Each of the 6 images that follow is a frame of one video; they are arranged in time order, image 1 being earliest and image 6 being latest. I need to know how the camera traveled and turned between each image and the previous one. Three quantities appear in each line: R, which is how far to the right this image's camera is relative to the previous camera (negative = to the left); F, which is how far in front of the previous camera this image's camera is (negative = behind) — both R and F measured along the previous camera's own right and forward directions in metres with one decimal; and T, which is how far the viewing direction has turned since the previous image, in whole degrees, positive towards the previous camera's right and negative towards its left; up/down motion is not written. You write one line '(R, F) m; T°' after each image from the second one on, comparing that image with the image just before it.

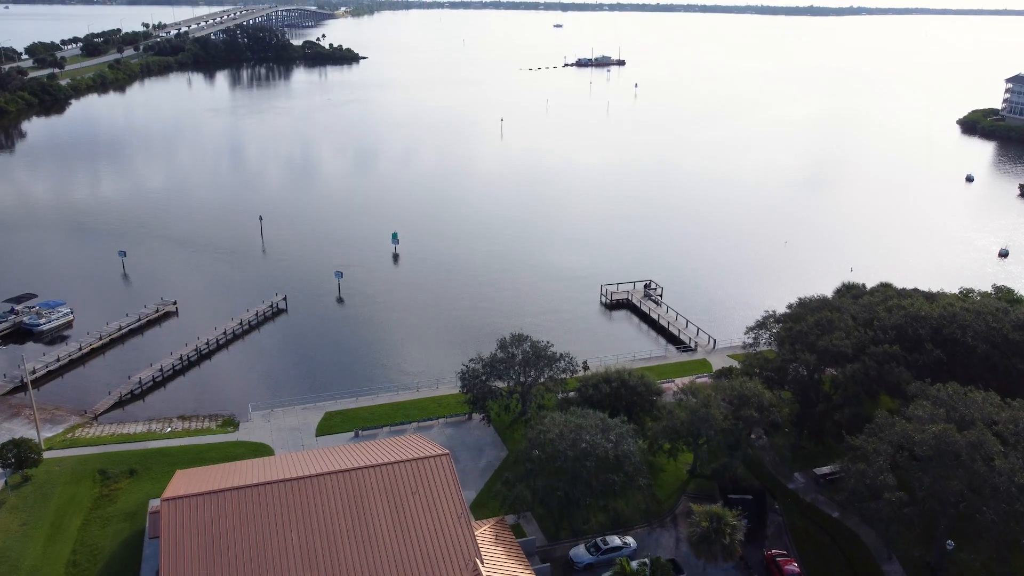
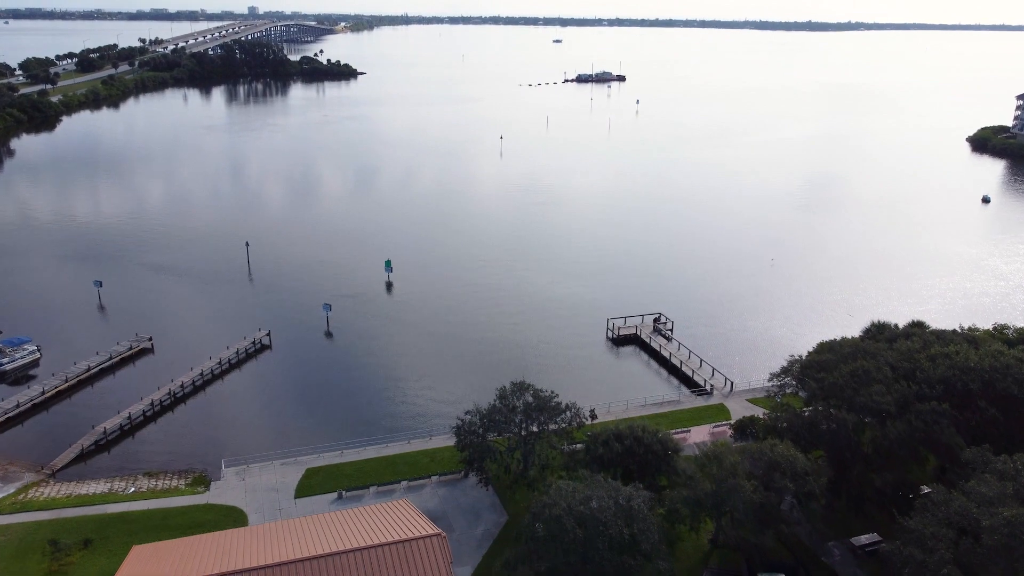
(0.0, +1.4) m; 0°
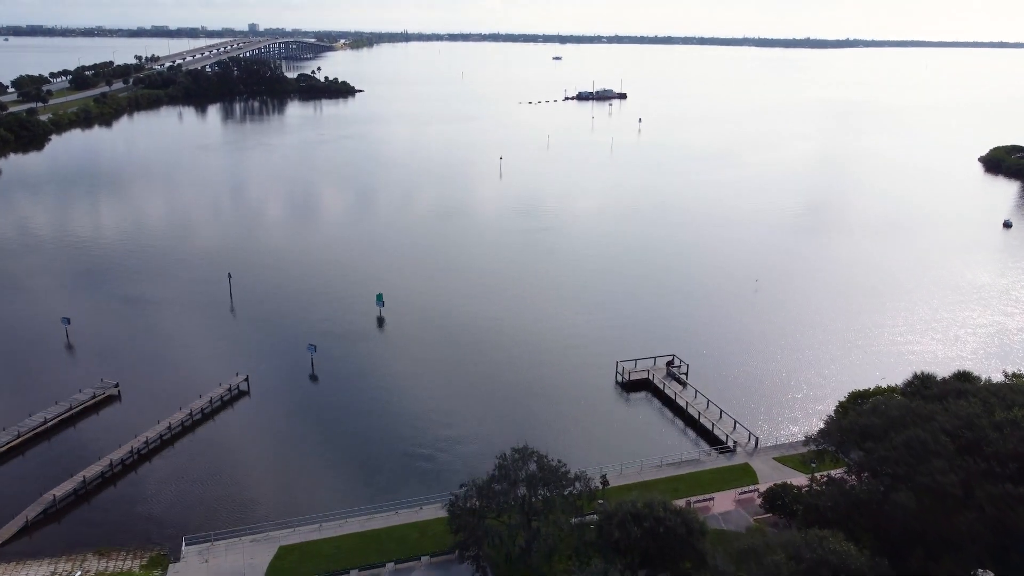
(0.0, +1.7) m; 0°
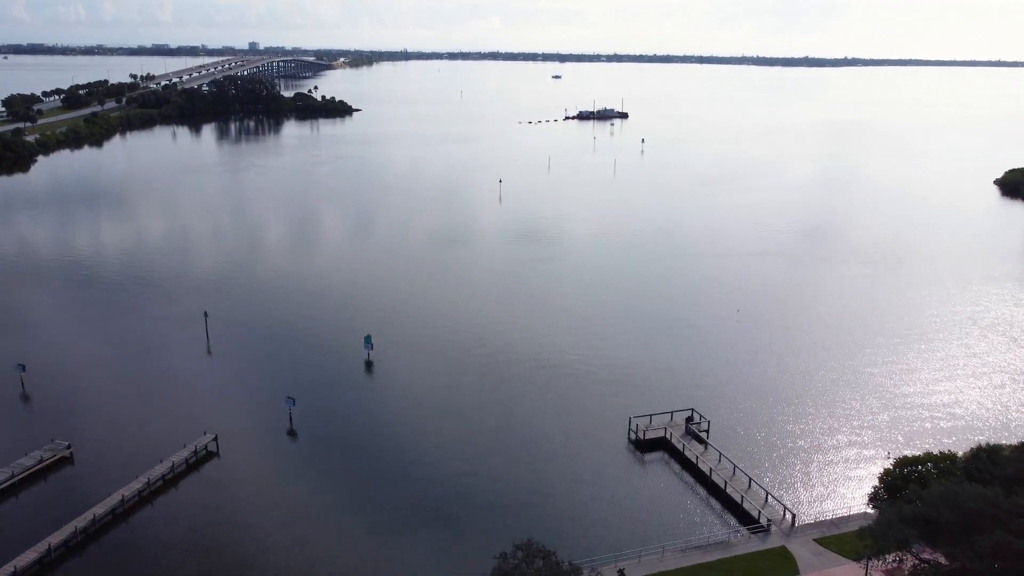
(0.0, +1.9) m; 0°
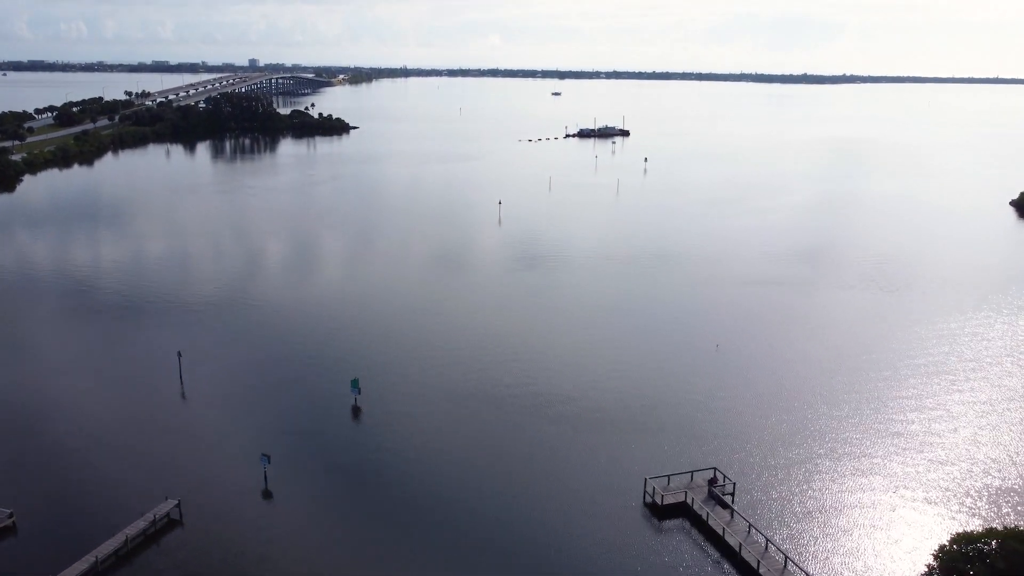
(0.0, +1.8) m; 0°
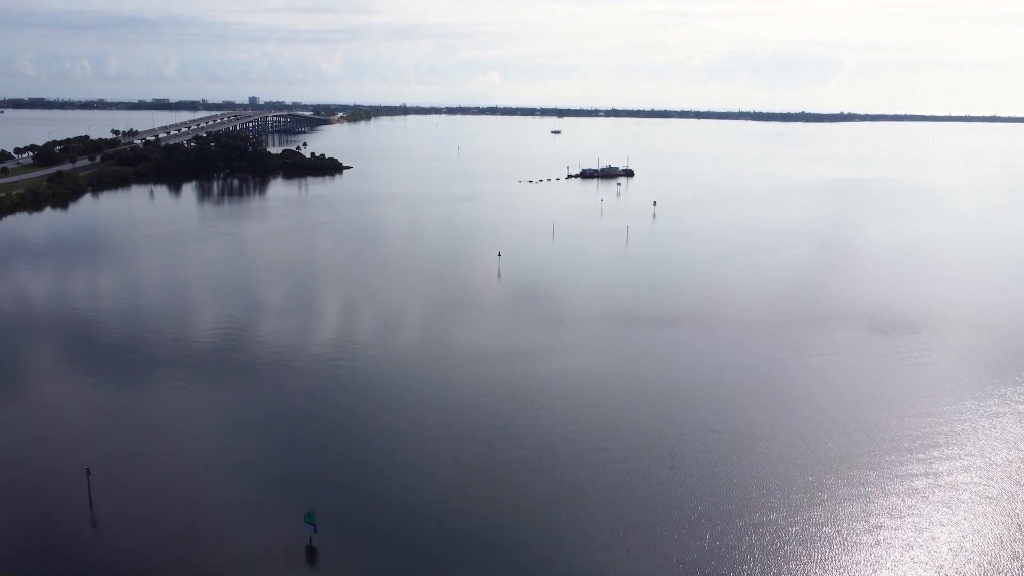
(-0.1, +4.3) m; 0°
